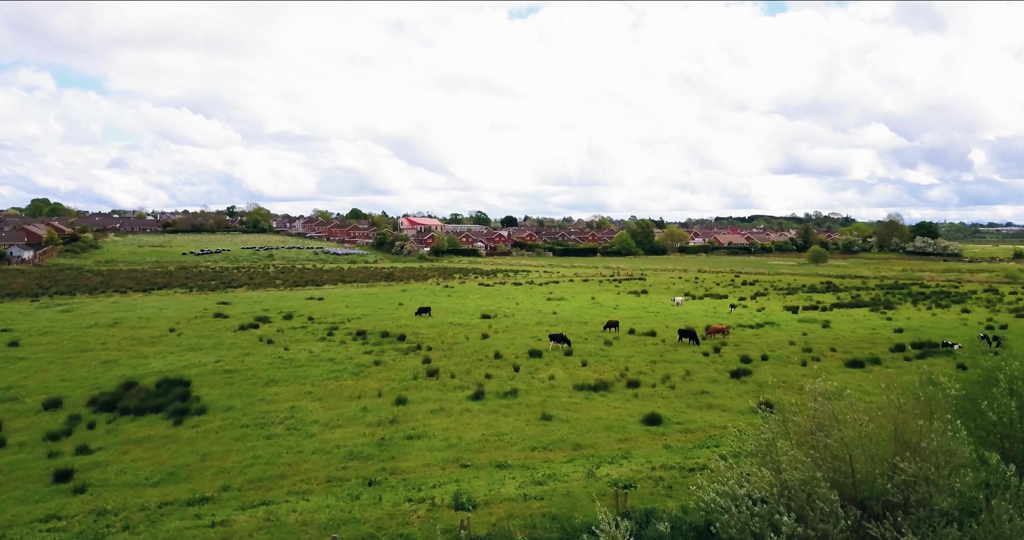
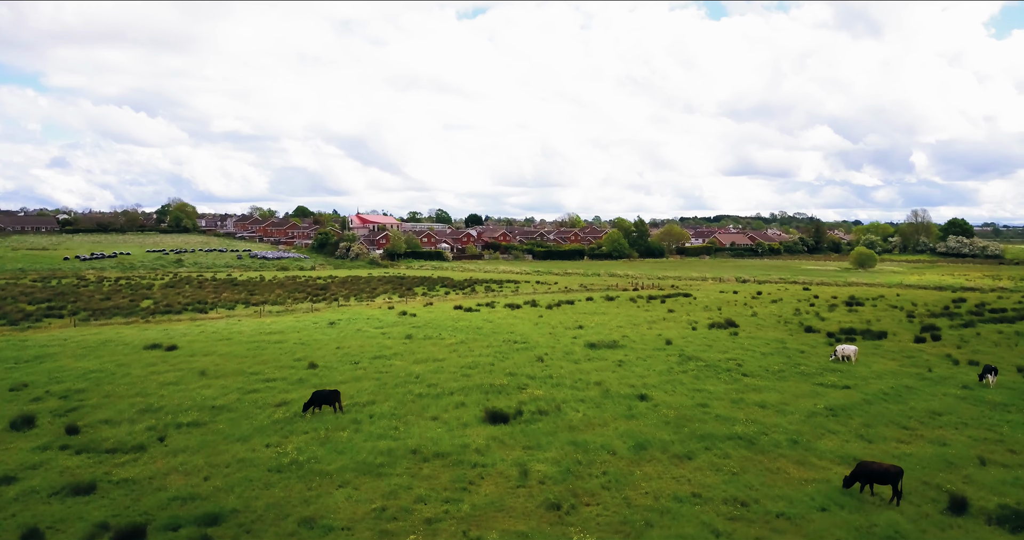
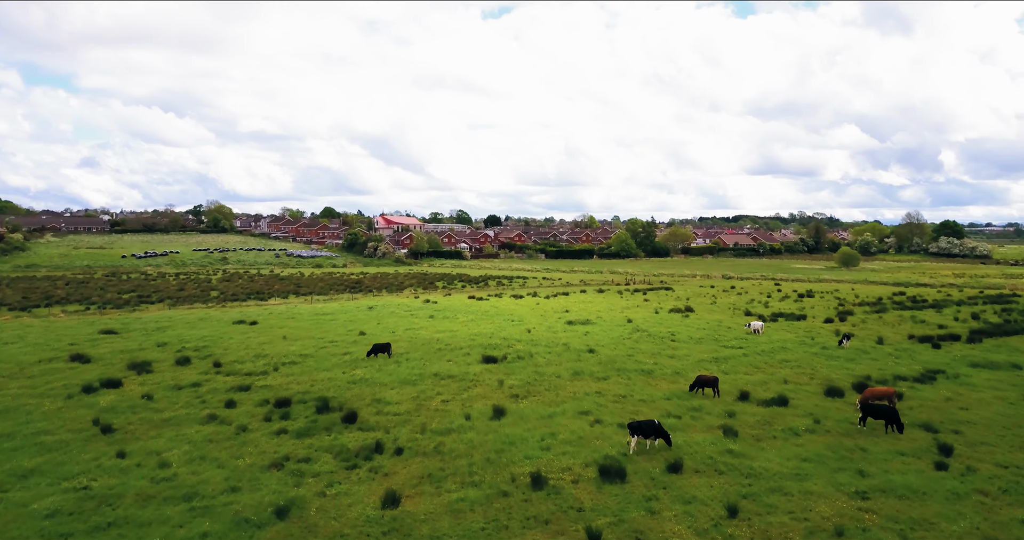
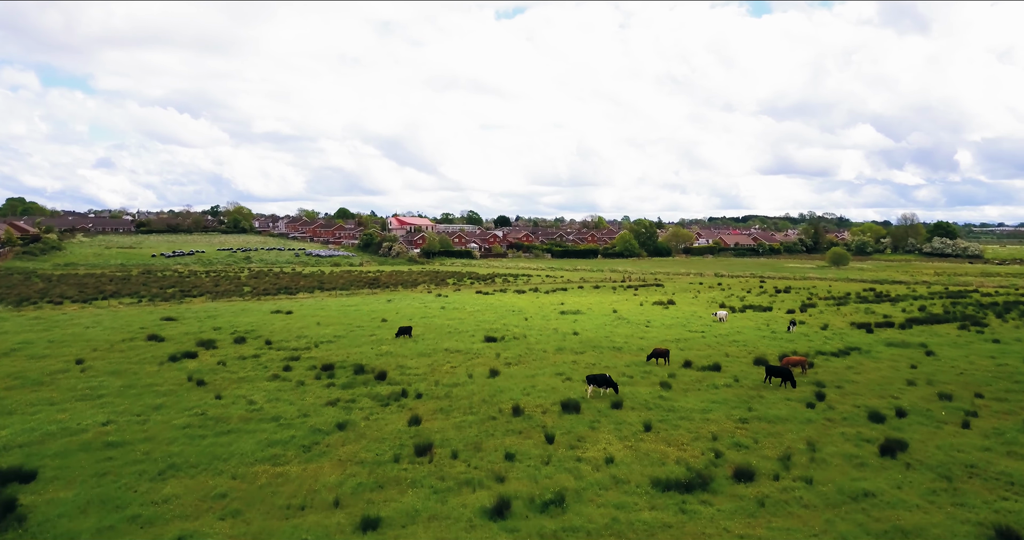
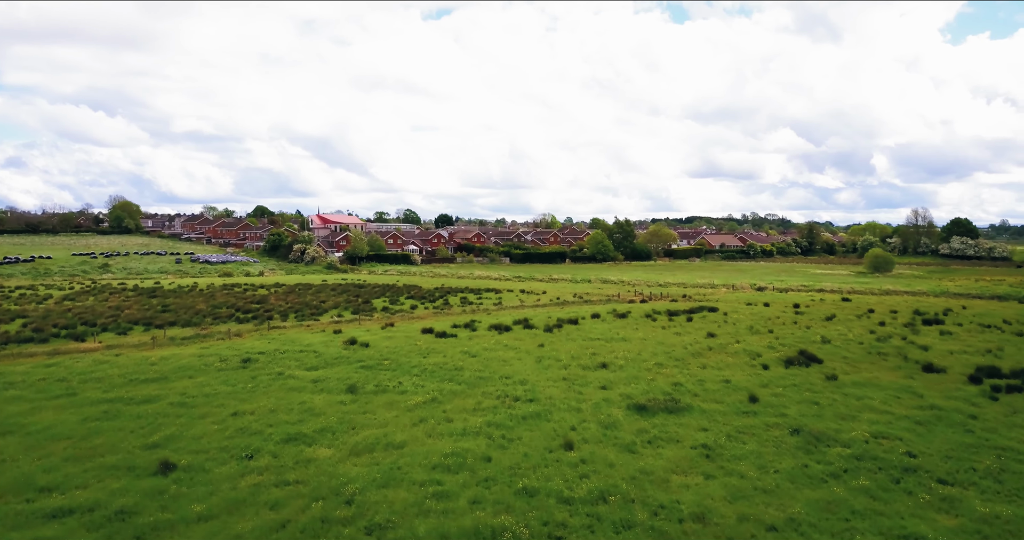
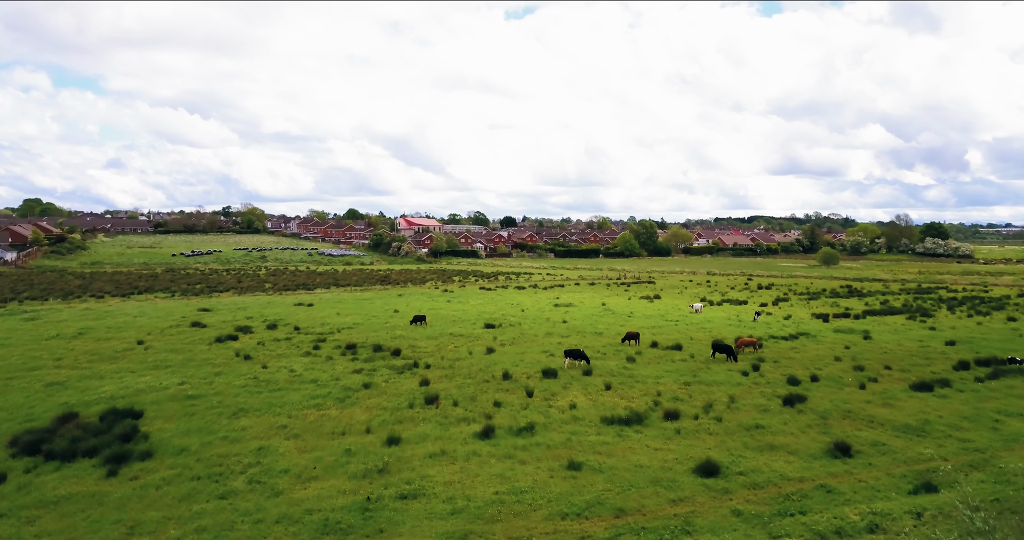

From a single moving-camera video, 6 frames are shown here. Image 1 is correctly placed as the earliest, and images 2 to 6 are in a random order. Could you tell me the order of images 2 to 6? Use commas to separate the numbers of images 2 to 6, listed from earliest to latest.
6, 4, 3, 2, 5
